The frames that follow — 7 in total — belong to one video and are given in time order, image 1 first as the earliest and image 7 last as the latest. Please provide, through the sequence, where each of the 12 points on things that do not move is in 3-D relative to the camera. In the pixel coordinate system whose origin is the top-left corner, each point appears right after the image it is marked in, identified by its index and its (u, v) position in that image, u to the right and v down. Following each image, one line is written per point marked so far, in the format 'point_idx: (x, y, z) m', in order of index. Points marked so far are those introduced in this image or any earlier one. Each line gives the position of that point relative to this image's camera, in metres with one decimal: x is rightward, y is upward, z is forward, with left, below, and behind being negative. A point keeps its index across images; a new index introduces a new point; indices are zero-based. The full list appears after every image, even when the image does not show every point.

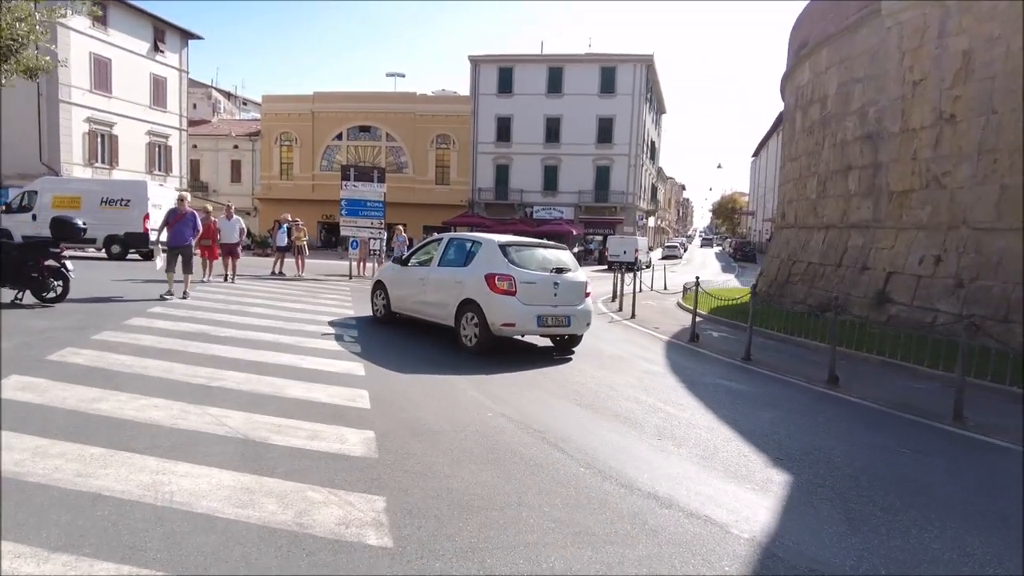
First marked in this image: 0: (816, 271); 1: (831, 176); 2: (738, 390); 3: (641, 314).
0: (+6.9, +0.4, +15.0) m
1: (+7.3, +2.5, +15.0) m
2: (+2.4, -1.1, +7.3) m
3: (+2.7, -0.5, +14.1) m
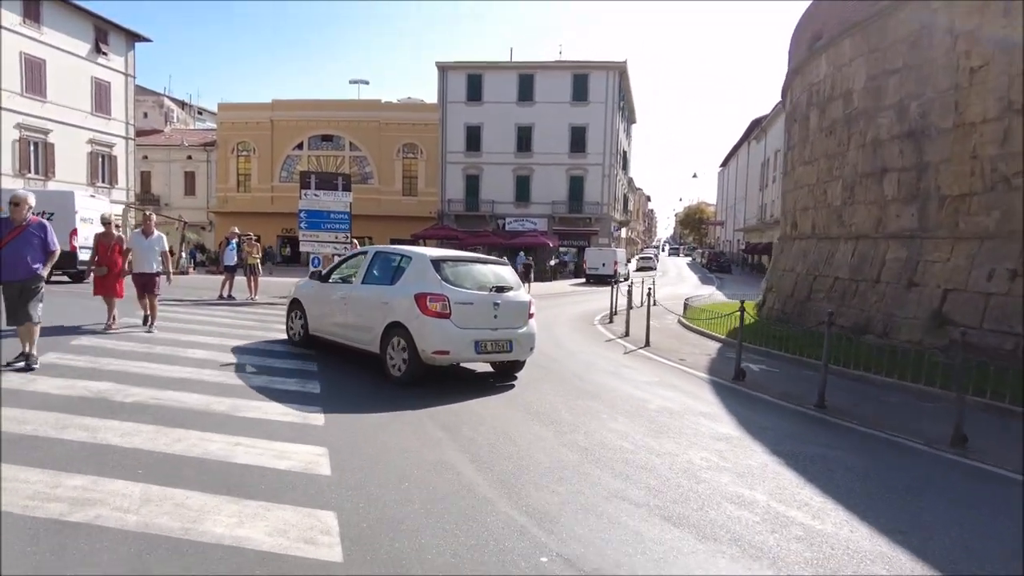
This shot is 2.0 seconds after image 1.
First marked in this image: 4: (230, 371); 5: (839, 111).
0: (+6.7, 0.0, +13.2) m
1: (+7.1, +2.2, +13.3) m
2: (+2.7, -1.4, +5.3) m
3: (+2.6, -0.9, +12.2) m
4: (-3.0, -0.9, +7.1) m
5: (+7.1, +3.8, +14.2) m
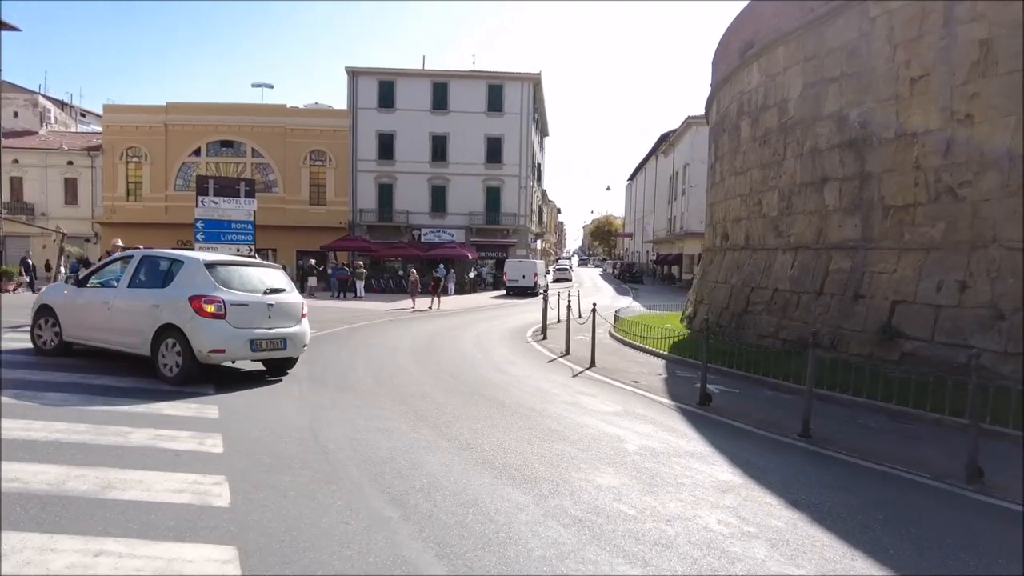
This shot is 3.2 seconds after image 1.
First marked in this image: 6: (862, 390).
0: (+5.4, -0.2, +12.9) m
1: (+5.7, +1.9, +13.1) m
2: (+2.5, -1.6, +4.5) m
3: (+1.5, -1.2, +11.3) m
4: (-3.4, -1.1, +5.5) m
5: (+5.6, +3.6, +14.0) m
6: (+4.5, -1.3, +8.4) m
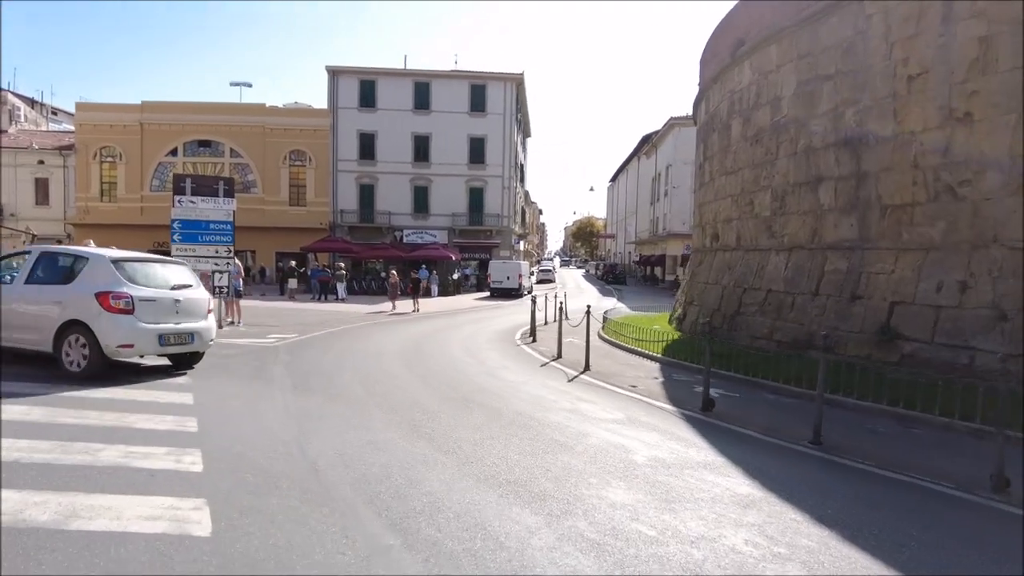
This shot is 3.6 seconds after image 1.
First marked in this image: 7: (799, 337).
0: (+5.2, -0.2, +12.7) m
1: (+5.5, +1.9, +12.9) m
2: (+2.5, -1.6, +4.2) m
3: (+1.3, -1.2, +11.0) m
4: (-3.4, -1.1, +5.0) m
5: (+5.3, +3.5, +13.8) m
6: (+4.4, -1.3, +8.2) m
7: (+5.2, -0.9, +11.9) m
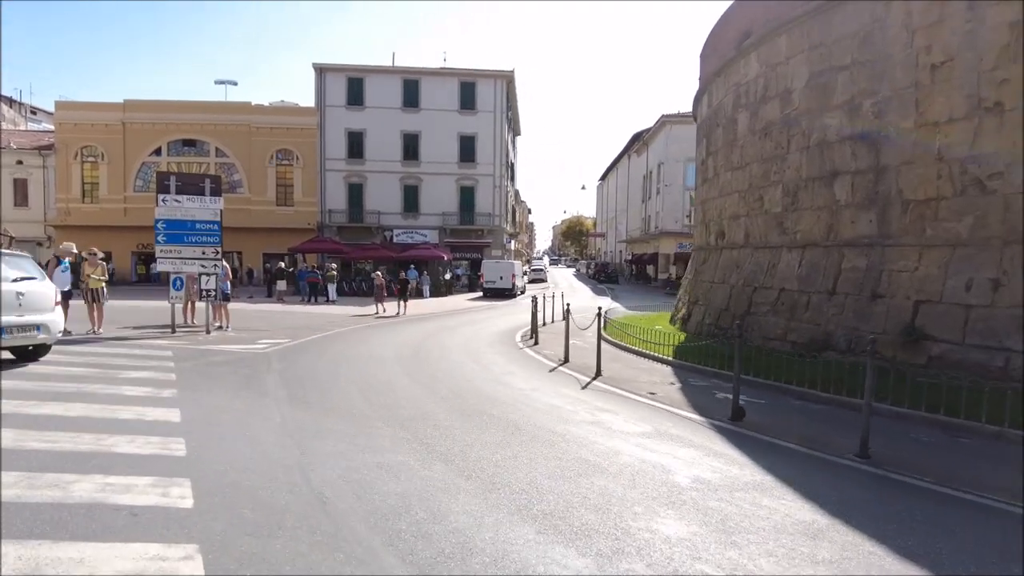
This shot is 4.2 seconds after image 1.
0: (+5.2, -0.2, +12.3) m
1: (+5.5, +1.9, +12.5) m
2: (+2.8, -1.6, +3.7) m
3: (+1.4, -1.2, +10.4) m
4: (-3.2, -1.2, +4.4) m
5: (+5.3, +3.6, +13.4) m
6: (+4.6, -1.3, +7.7) m
7: (+5.3, -0.9, +11.4) m
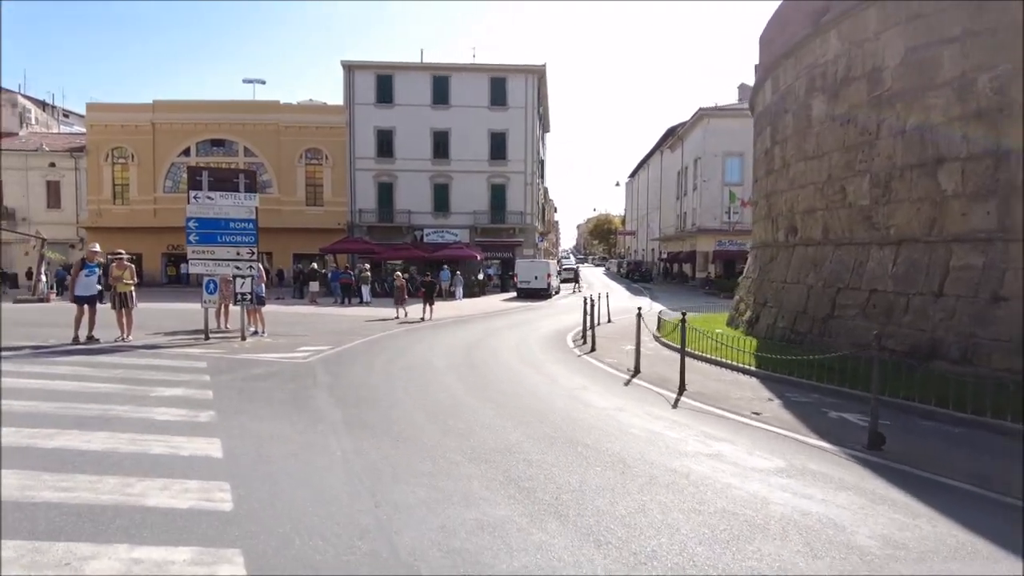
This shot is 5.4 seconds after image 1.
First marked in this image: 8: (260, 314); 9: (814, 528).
0: (+6.3, -0.2, +11.0) m
1: (+6.6, +1.9, +11.2) m
2: (+3.5, -1.6, +2.5) m
3: (+2.4, -1.3, +9.3) m
4: (-2.4, -1.2, +3.4) m
5: (+6.4, +3.6, +12.1) m
6: (+5.4, -1.3, +6.4) m
7: (+6.3, -0.9, +10.1) m
8: (-5.4, -0.5, +14.0) m
9: (+1.8, -1.4, +4.0) m
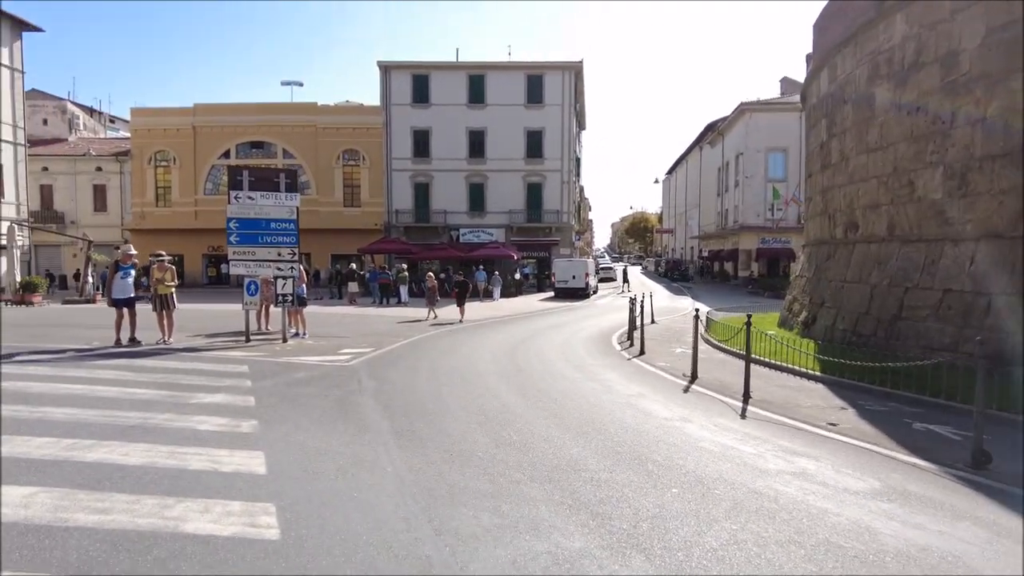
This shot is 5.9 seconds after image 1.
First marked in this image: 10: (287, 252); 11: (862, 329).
0: (+7.0, -0.2, +10.2) m
1: (+7.3, +1.9, +10.4) m
2: (+3.8, -1.6, +1.9) m
3: (+3.1, -1.3, +8.7) m
4: (-2.0, -1.3, +3.1) m
5: (+7.2, +3.6, +11.3) m
6: (+6.0, -1.3, +5.7) m
7: (+7.0, -0.9, +9.3) m
8: (-4.4, -0.6, +13.8) m
9: (+2.2, -1.4, +3.4) m
10: (-4.6, +0.7, +13.4) m
11: (+6.6, -0.7, +12.5) m
